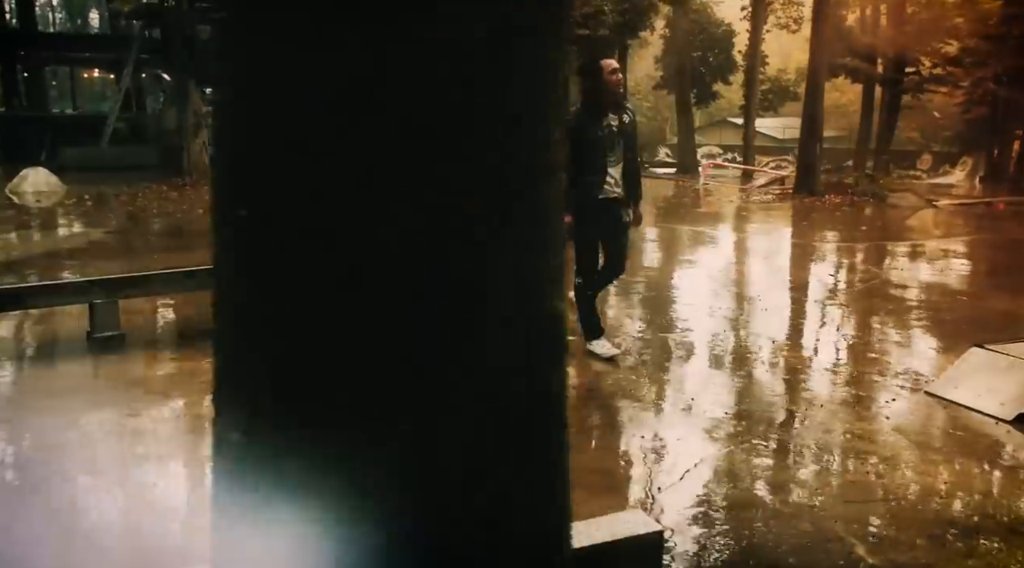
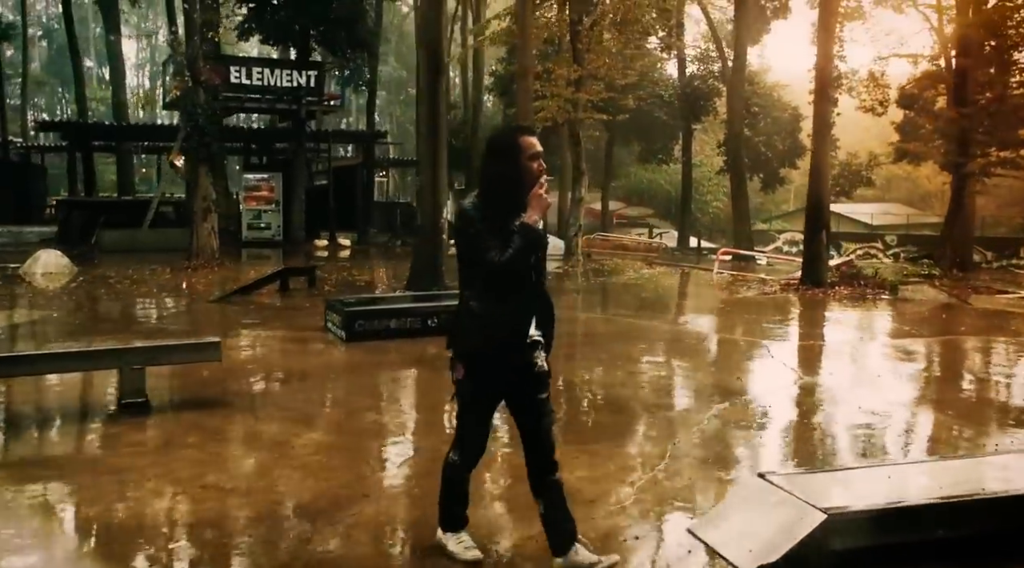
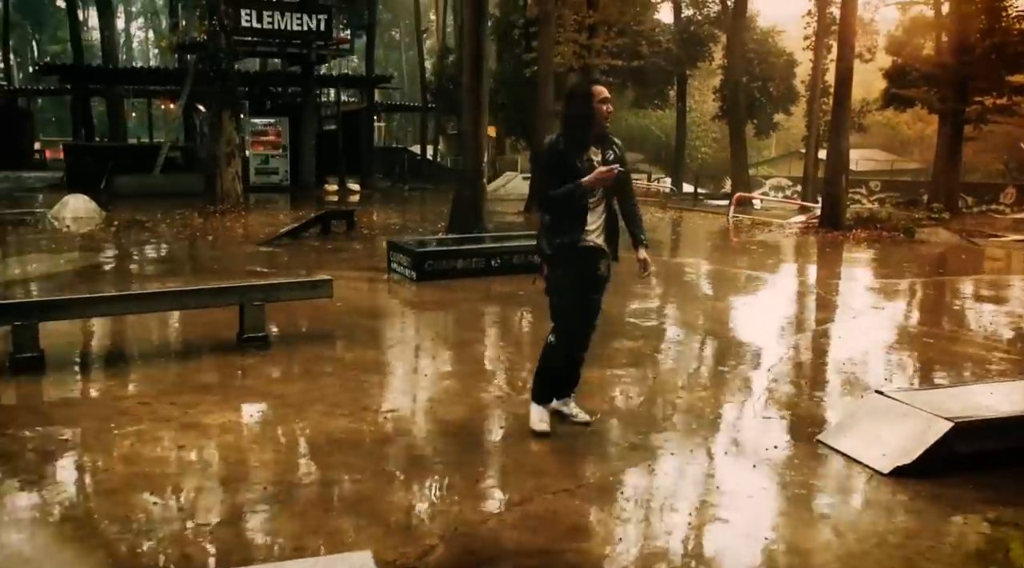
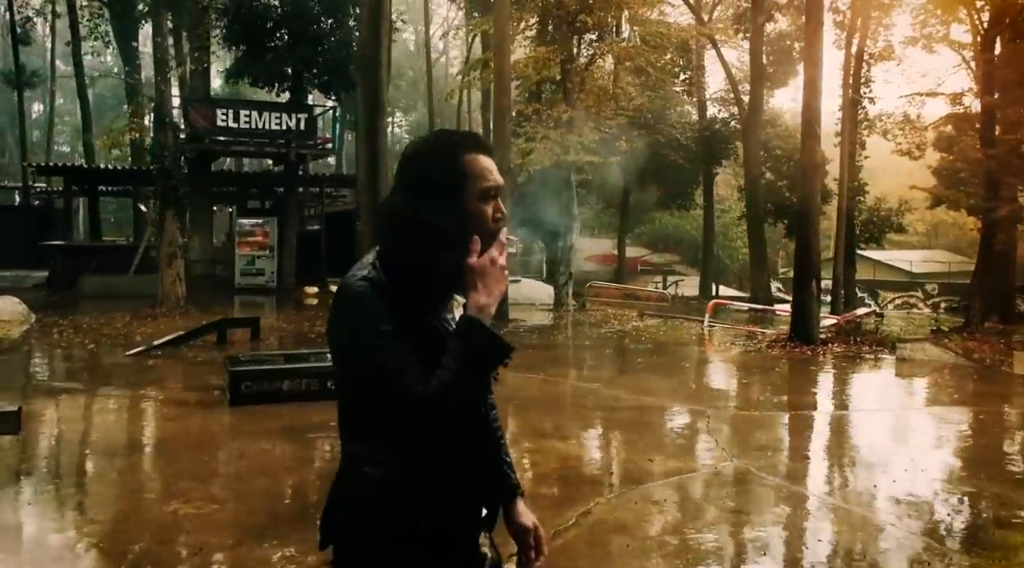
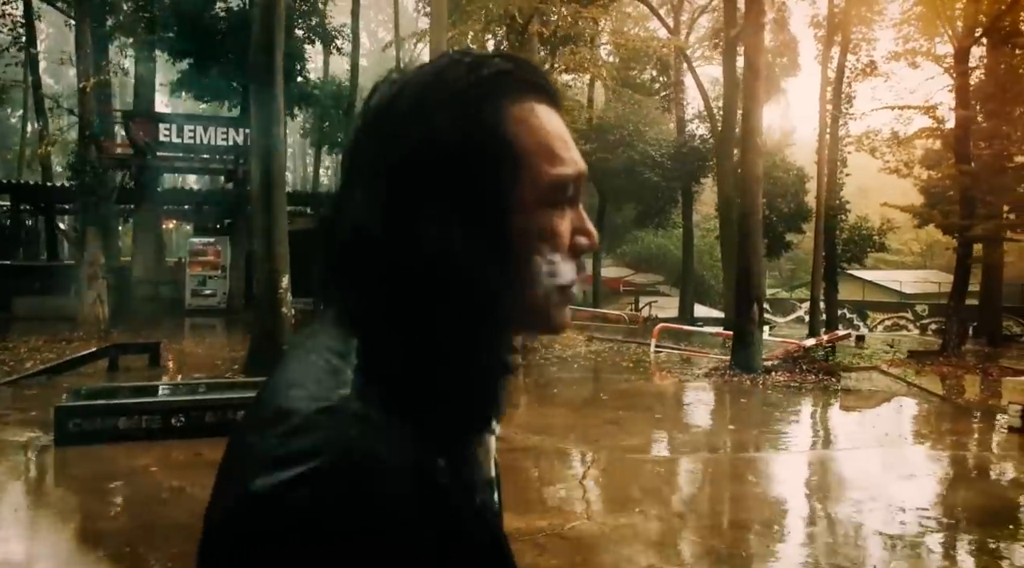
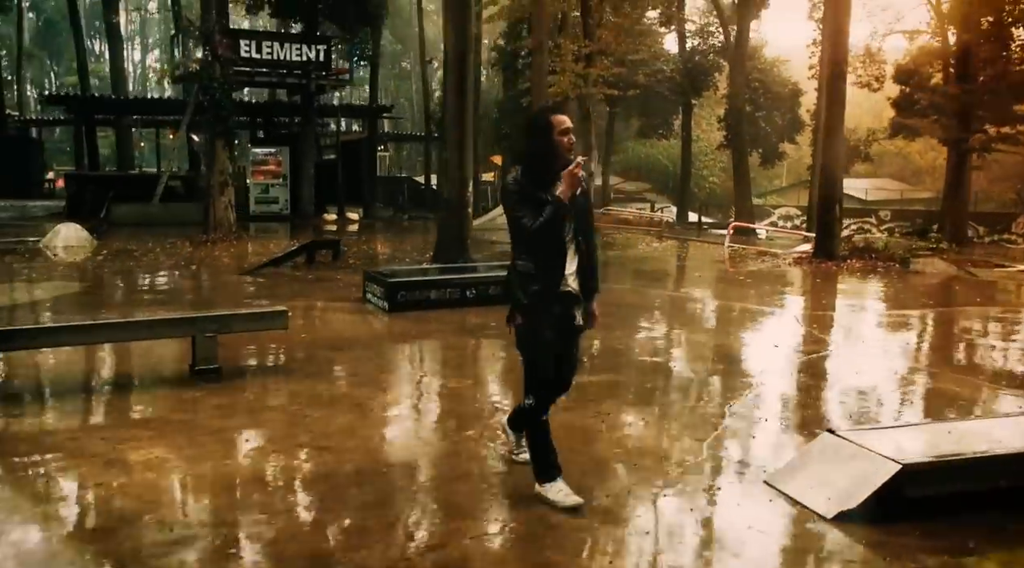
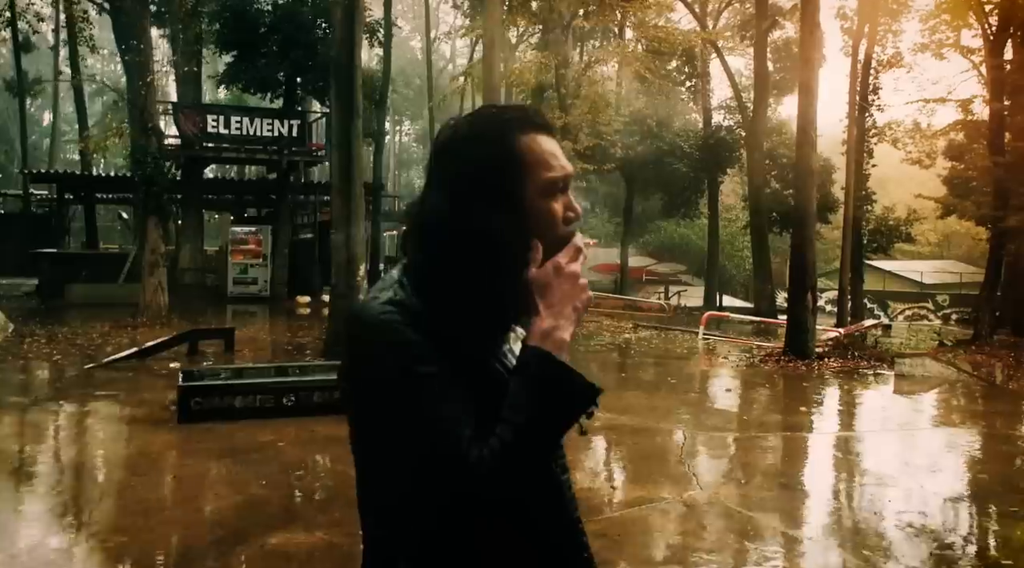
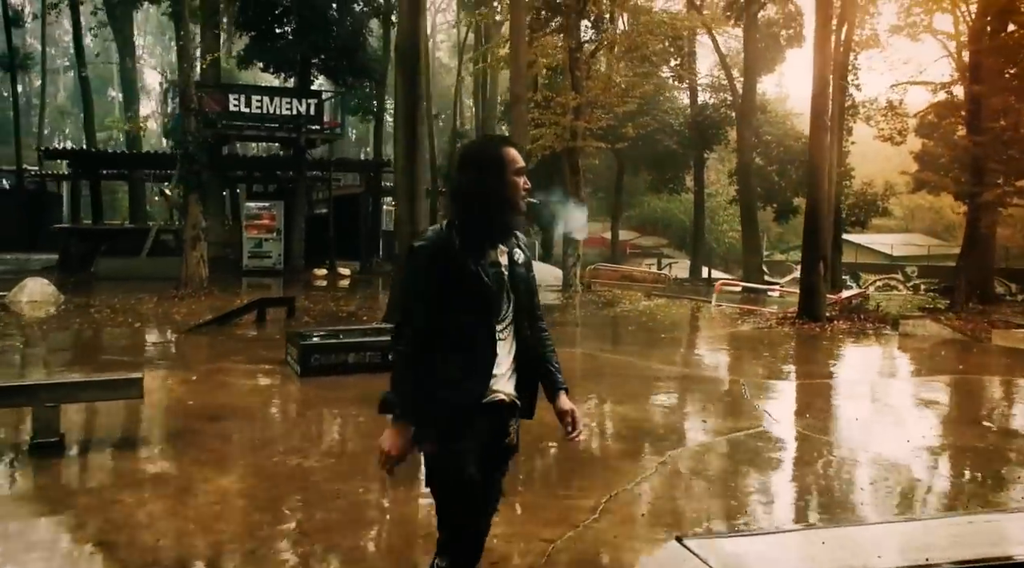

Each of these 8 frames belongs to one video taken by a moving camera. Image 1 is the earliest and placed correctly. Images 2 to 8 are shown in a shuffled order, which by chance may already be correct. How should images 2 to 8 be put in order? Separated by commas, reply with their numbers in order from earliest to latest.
3, 6, 2, 8, 4, 7, 5
